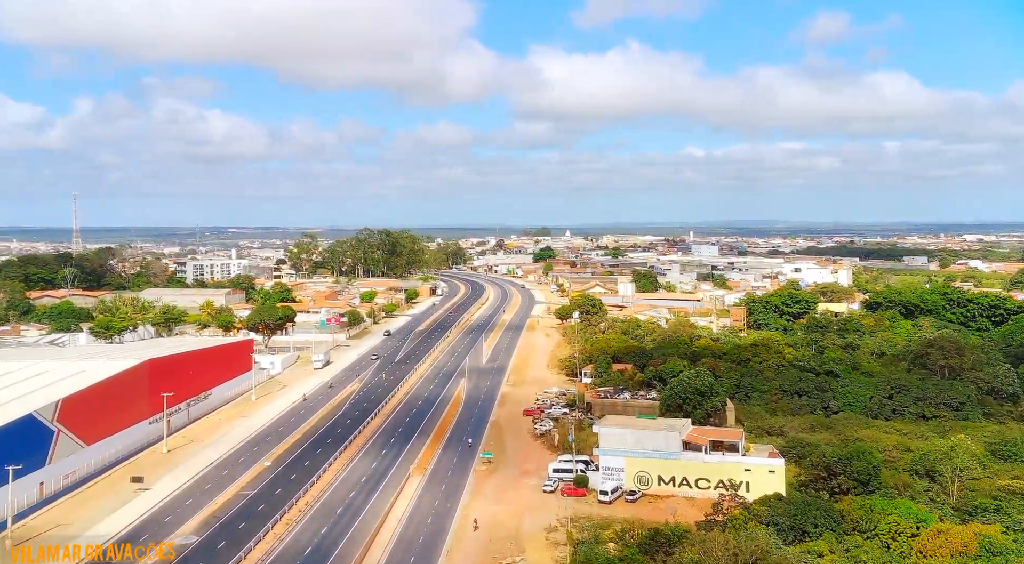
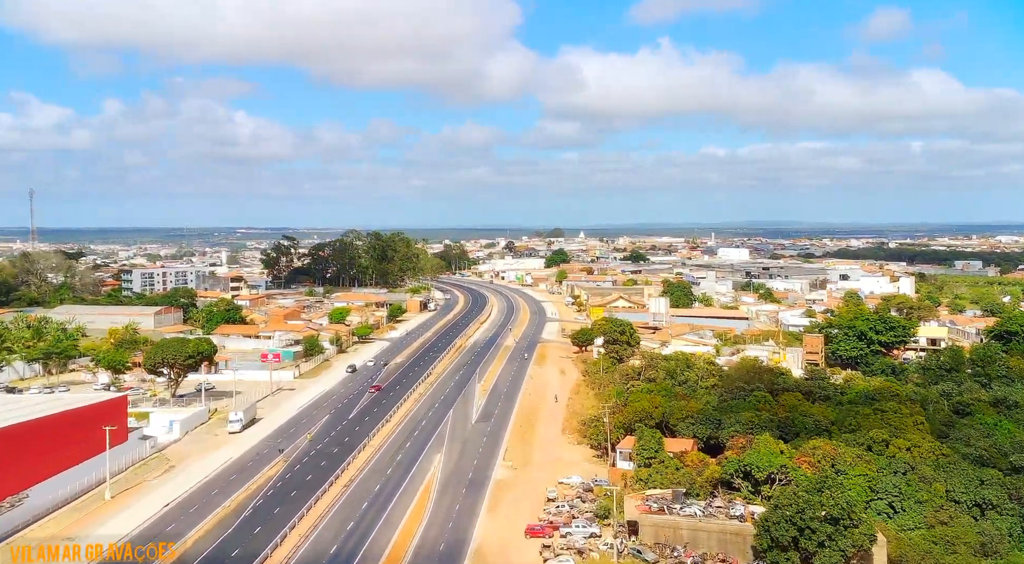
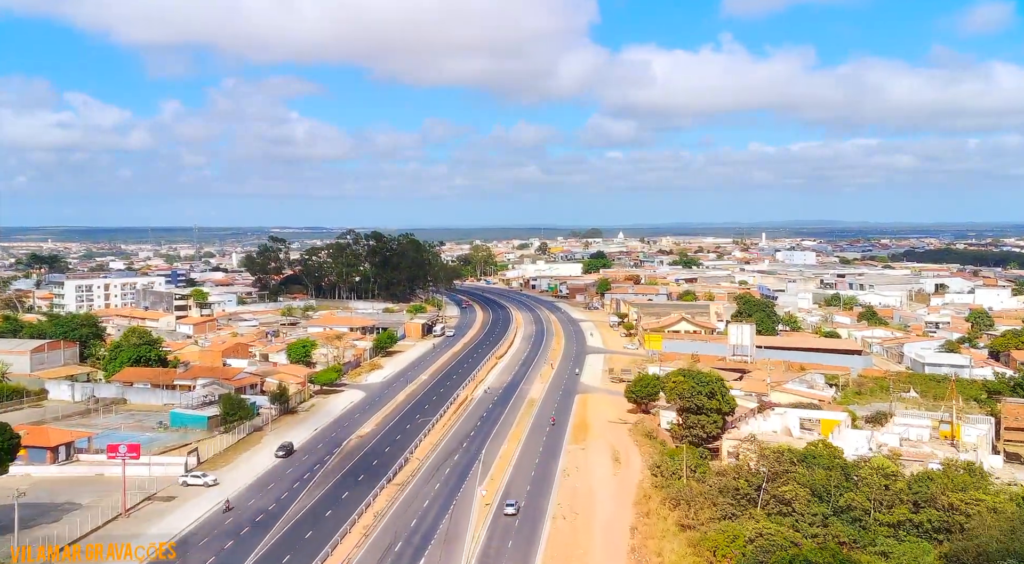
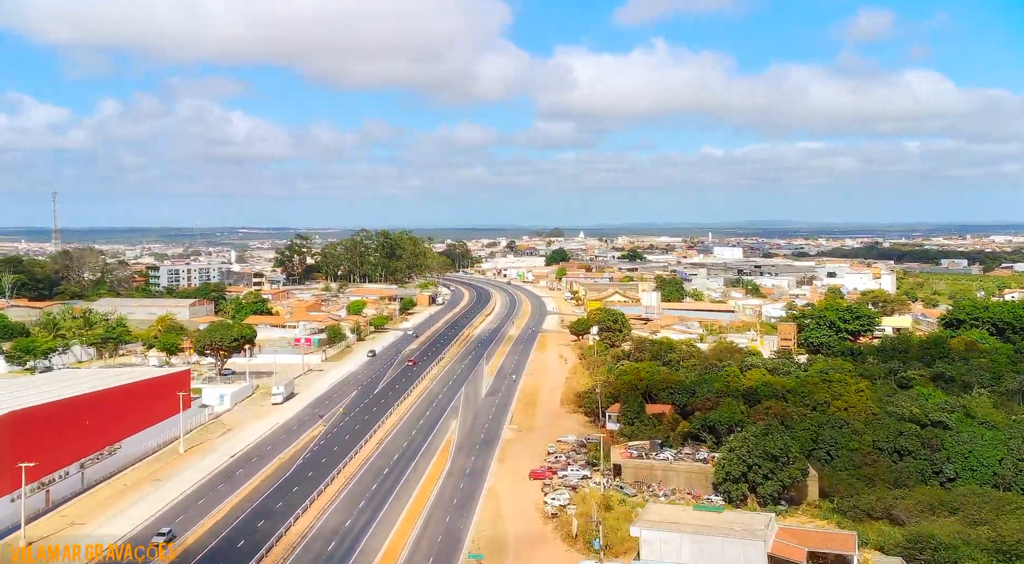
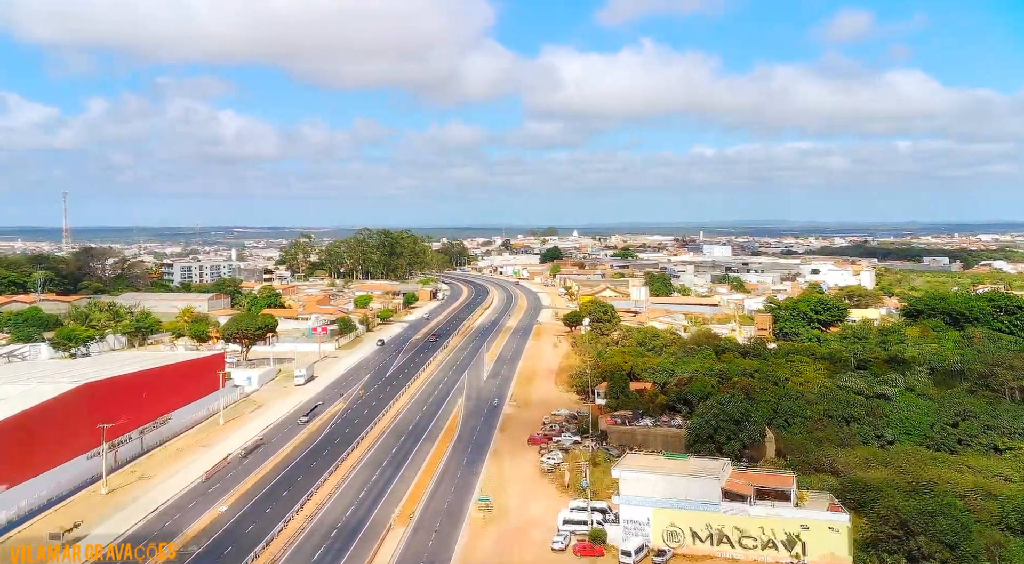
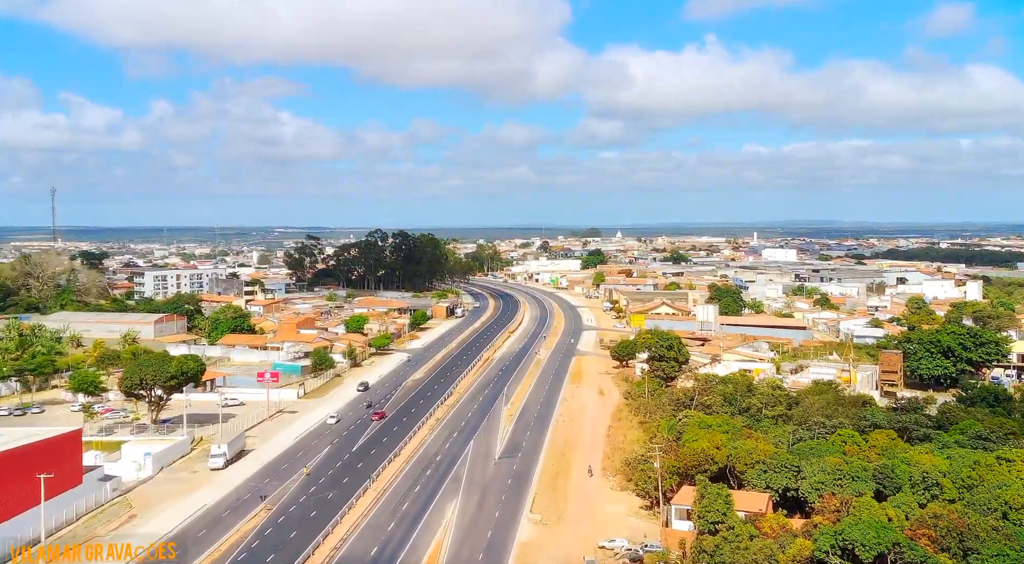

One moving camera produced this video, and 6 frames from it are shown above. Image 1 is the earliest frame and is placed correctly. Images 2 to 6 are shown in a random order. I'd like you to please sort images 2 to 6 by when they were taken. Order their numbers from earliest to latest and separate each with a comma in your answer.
5, 4, 2, 6, 3
